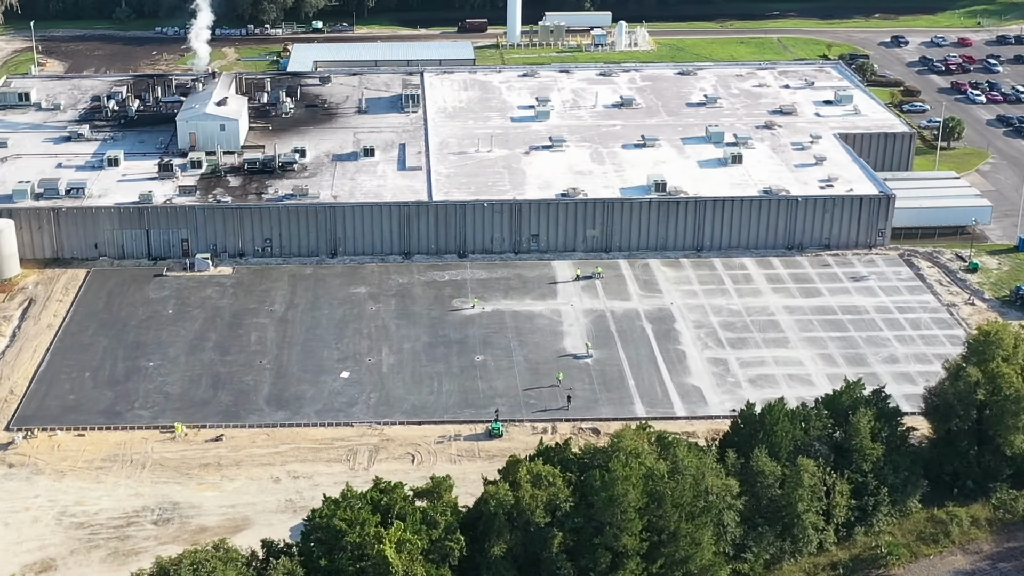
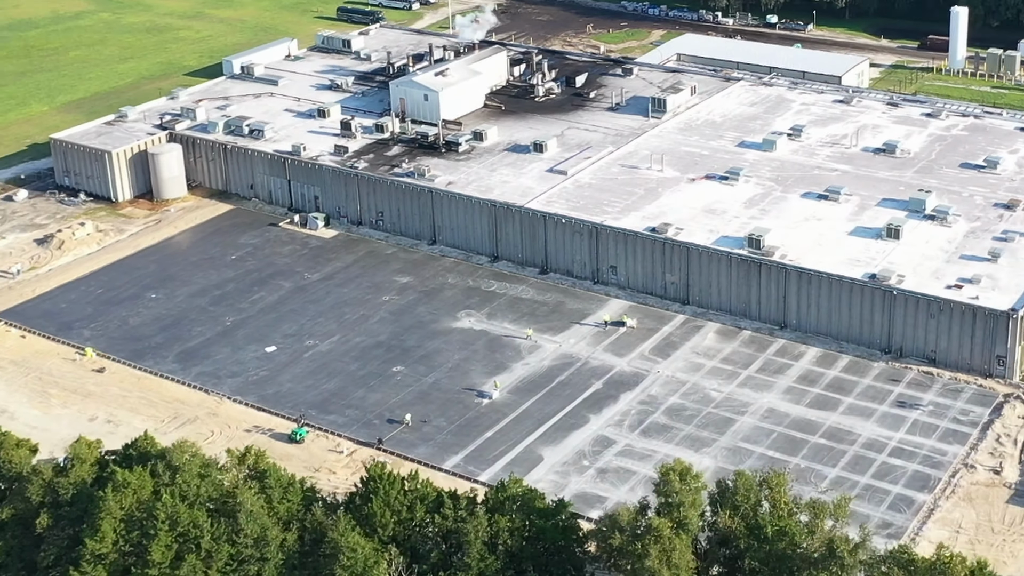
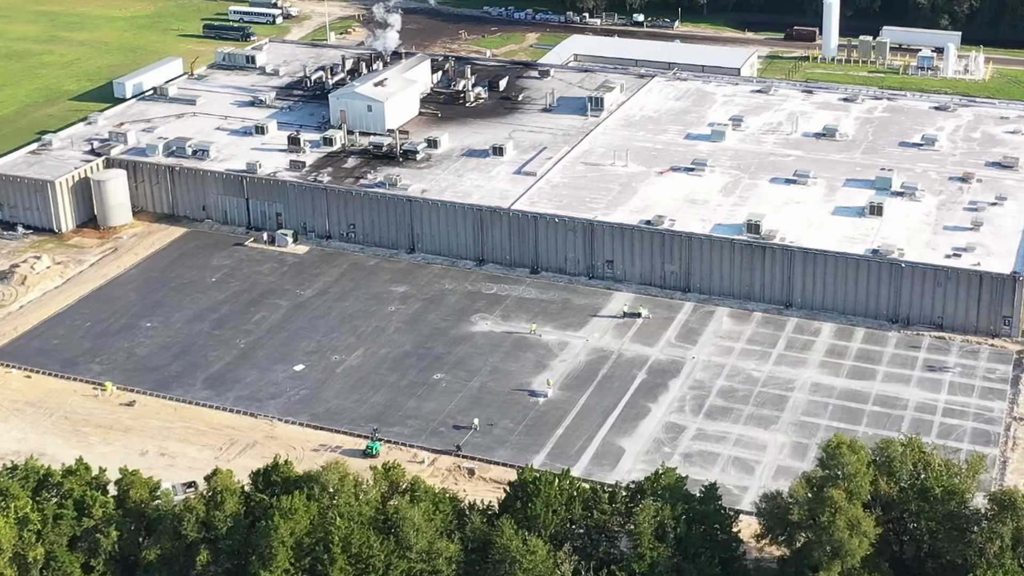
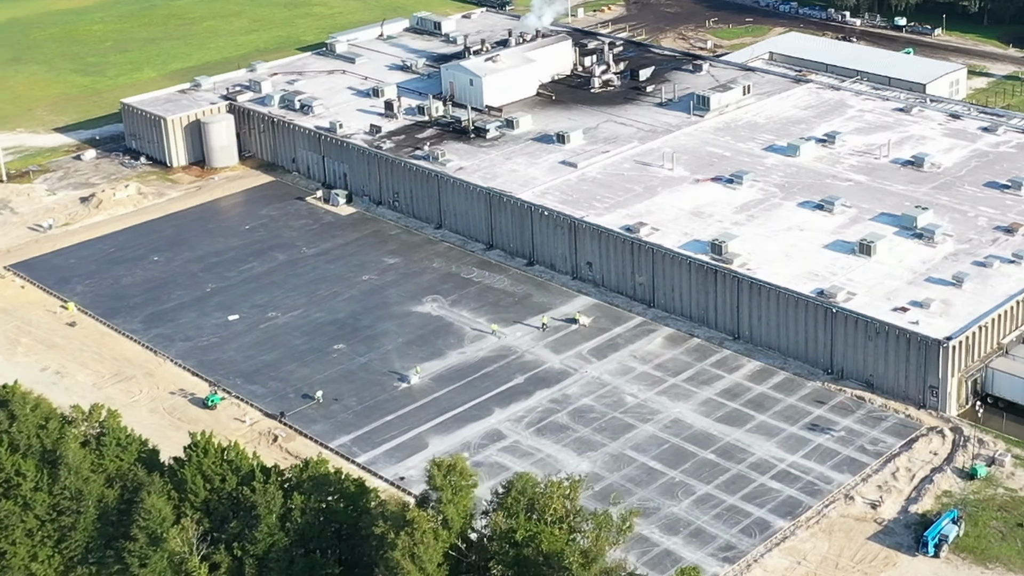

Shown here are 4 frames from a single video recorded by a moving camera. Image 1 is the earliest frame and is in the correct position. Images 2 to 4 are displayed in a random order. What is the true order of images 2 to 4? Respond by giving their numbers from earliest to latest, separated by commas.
3, 2, 4
